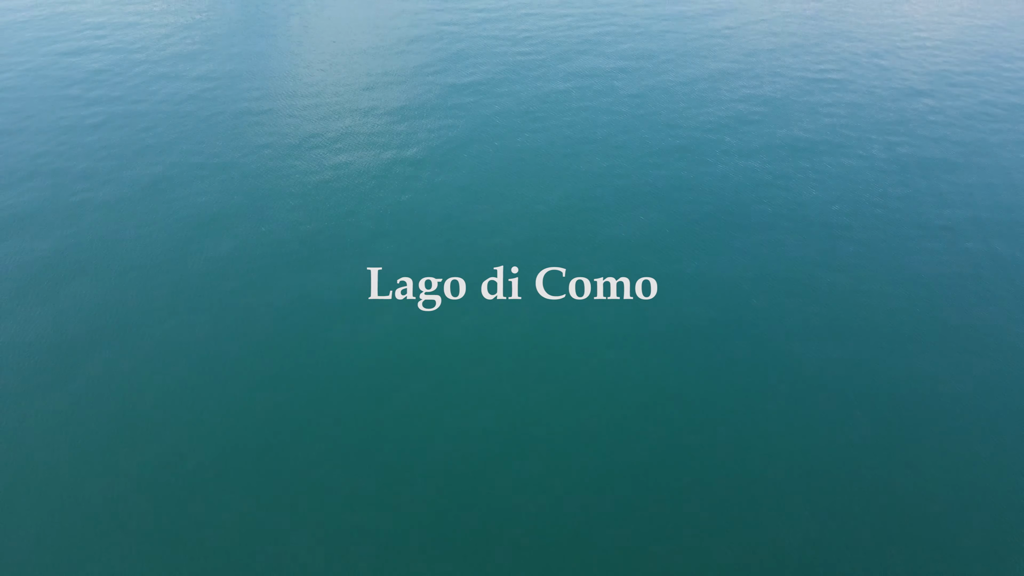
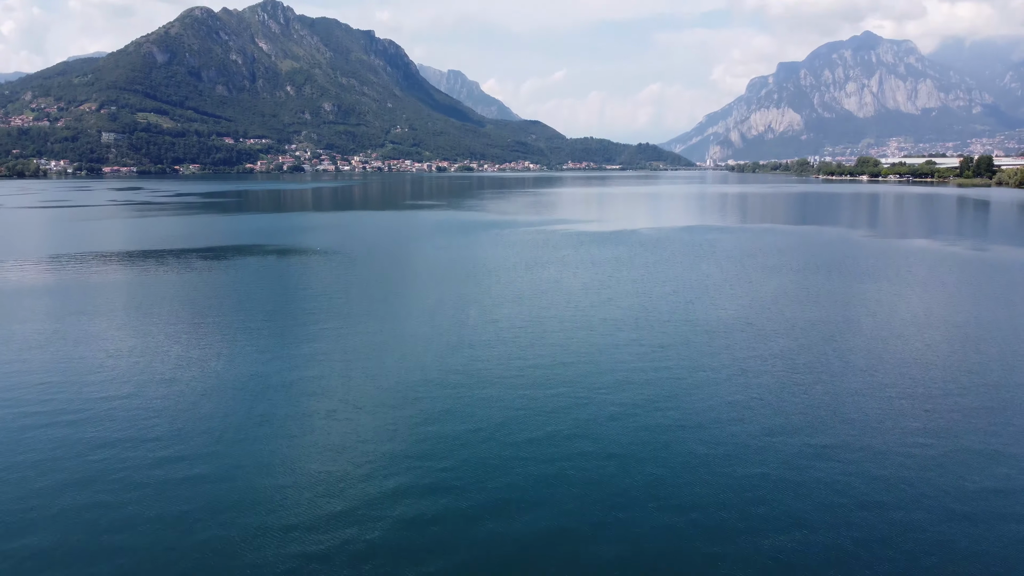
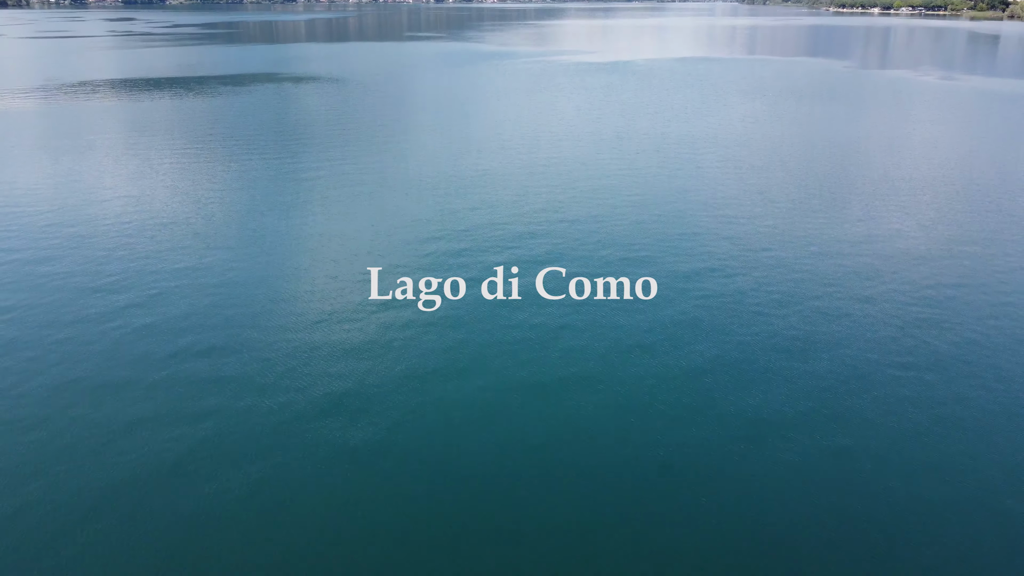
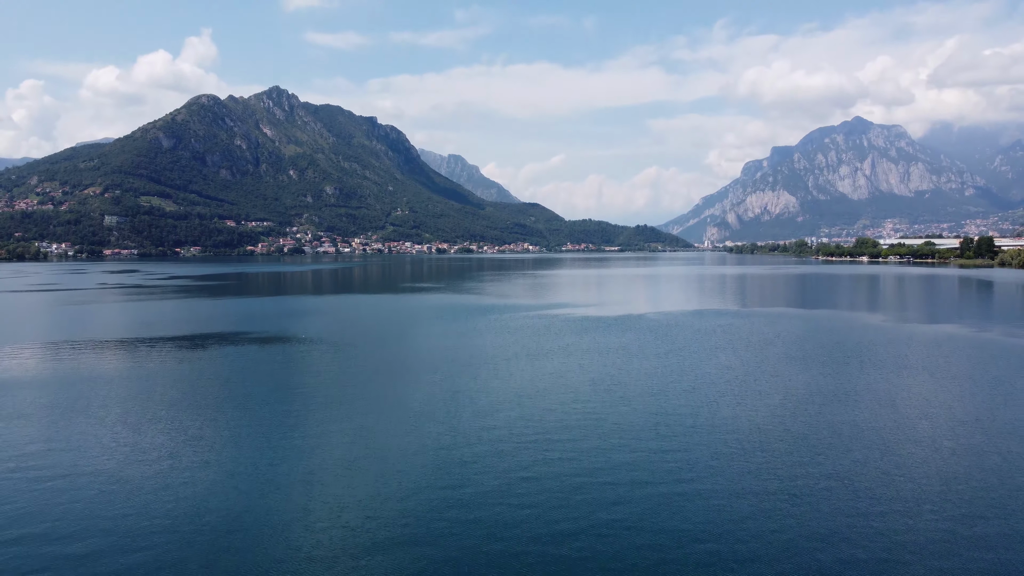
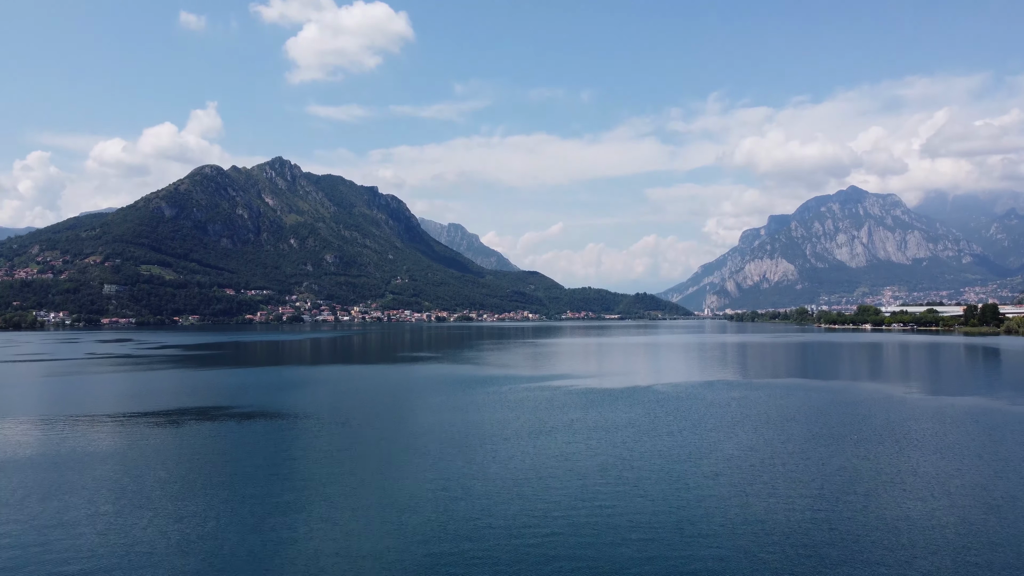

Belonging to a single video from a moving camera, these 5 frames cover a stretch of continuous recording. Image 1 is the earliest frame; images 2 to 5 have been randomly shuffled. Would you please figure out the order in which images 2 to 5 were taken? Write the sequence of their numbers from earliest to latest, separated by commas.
3, 2, 4, 5
